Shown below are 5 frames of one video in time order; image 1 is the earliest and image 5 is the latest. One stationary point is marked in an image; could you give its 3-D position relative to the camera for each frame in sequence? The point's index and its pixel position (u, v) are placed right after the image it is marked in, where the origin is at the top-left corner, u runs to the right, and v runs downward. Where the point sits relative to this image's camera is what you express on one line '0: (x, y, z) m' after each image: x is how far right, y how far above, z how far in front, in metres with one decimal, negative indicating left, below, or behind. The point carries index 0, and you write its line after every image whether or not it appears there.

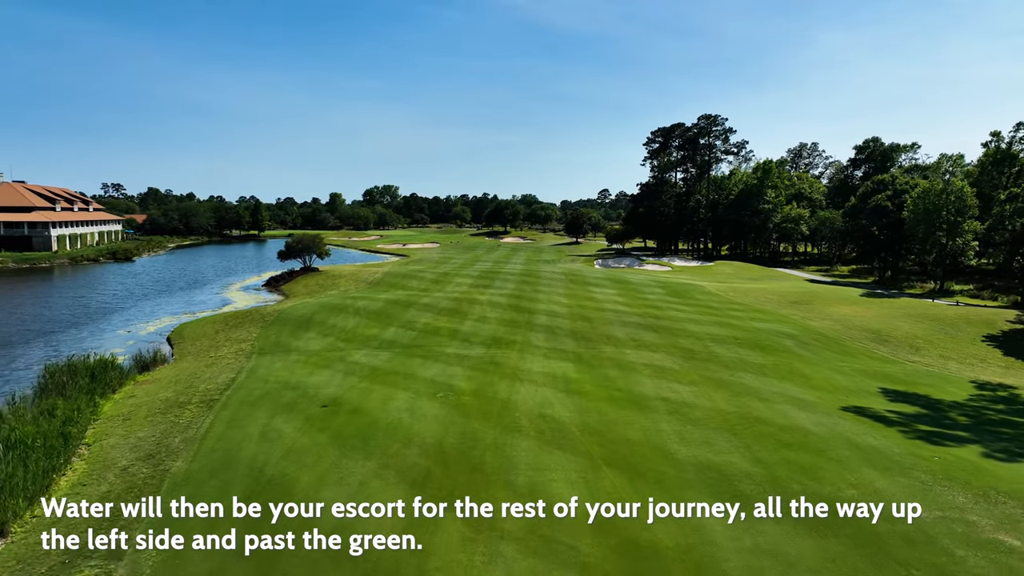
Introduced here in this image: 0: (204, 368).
0: (-7.9, -2.1, +17.8) m
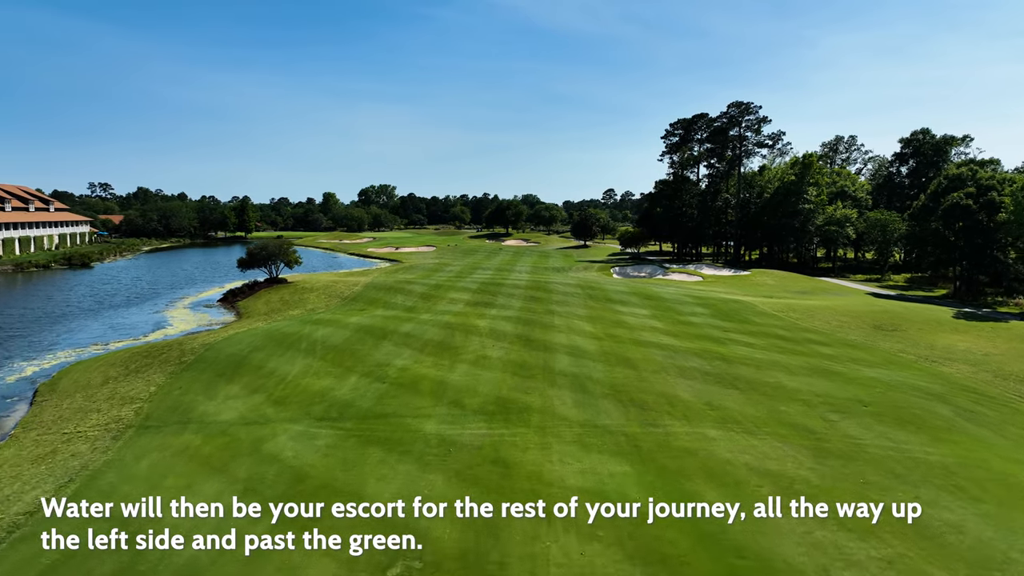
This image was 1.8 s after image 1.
0: (-7.6, -2.8, +11.0) m
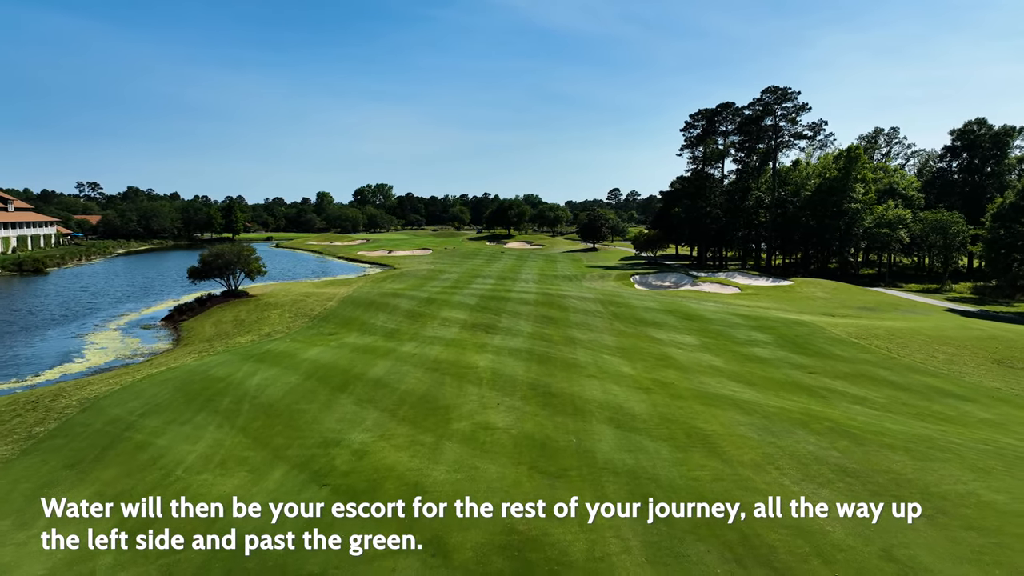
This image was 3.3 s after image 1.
0: (-7.4, -3.5, +5.0) m
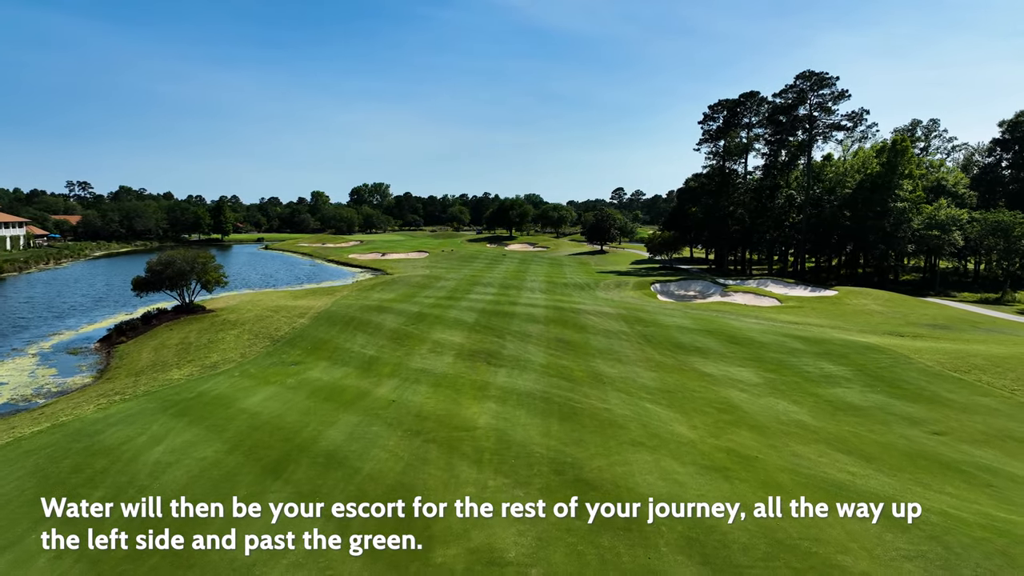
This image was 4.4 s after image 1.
0: (-7.2, -3.9, +0.2) m
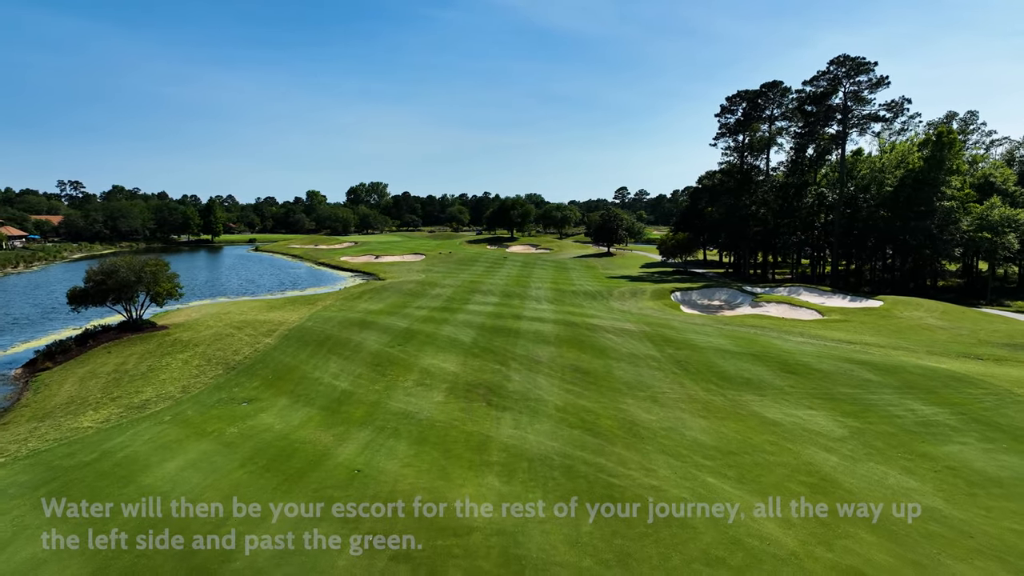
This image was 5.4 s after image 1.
0: (-7.0, -4.4, -3.6) m
